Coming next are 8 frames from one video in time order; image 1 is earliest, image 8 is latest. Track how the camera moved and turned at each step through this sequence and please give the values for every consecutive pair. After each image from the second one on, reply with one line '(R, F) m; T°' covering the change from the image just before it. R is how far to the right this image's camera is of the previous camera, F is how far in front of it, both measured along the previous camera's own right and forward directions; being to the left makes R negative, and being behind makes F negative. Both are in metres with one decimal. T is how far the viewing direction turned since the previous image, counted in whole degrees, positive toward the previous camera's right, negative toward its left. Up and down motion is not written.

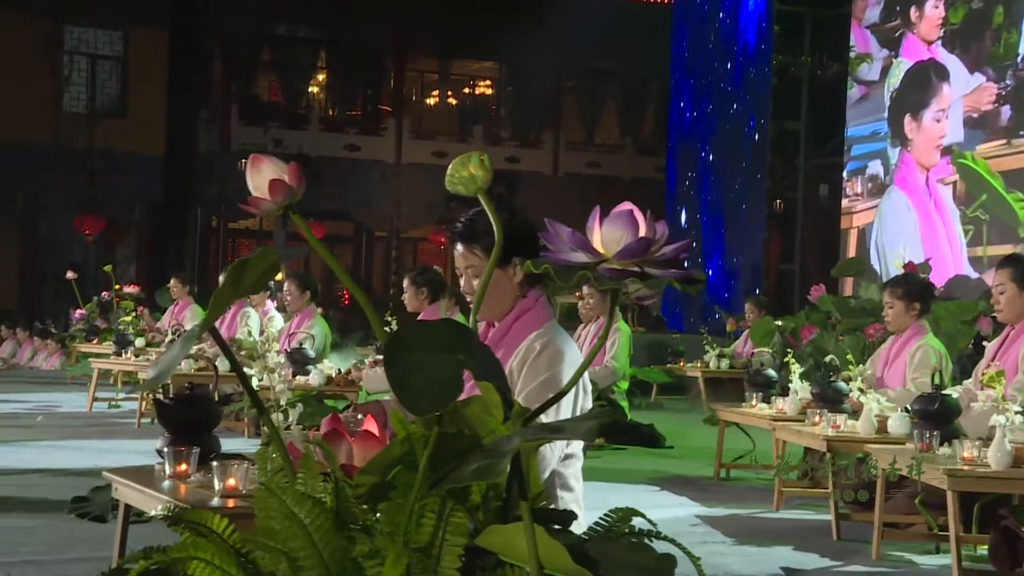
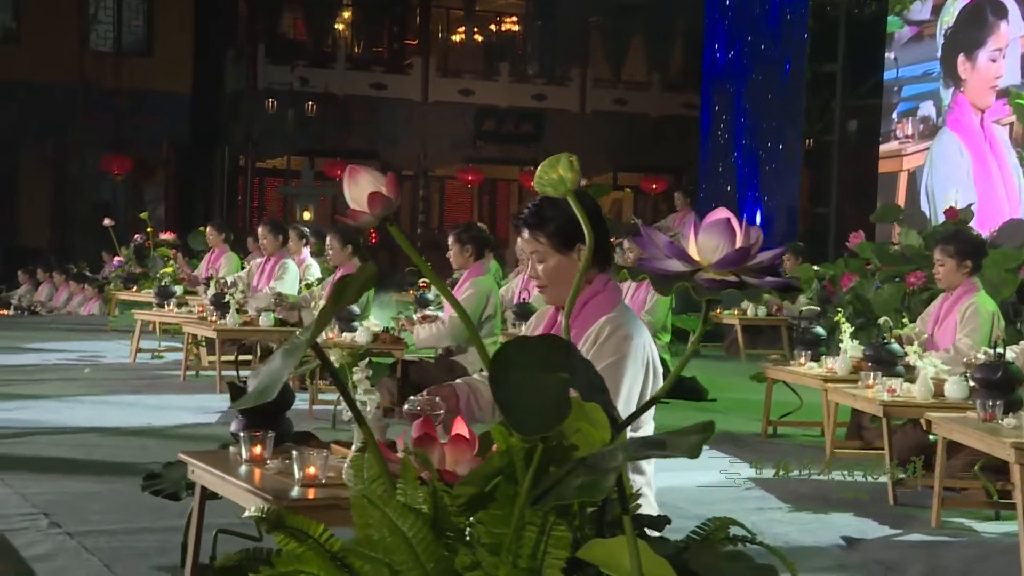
(-0.1, 0.0) m; -1°
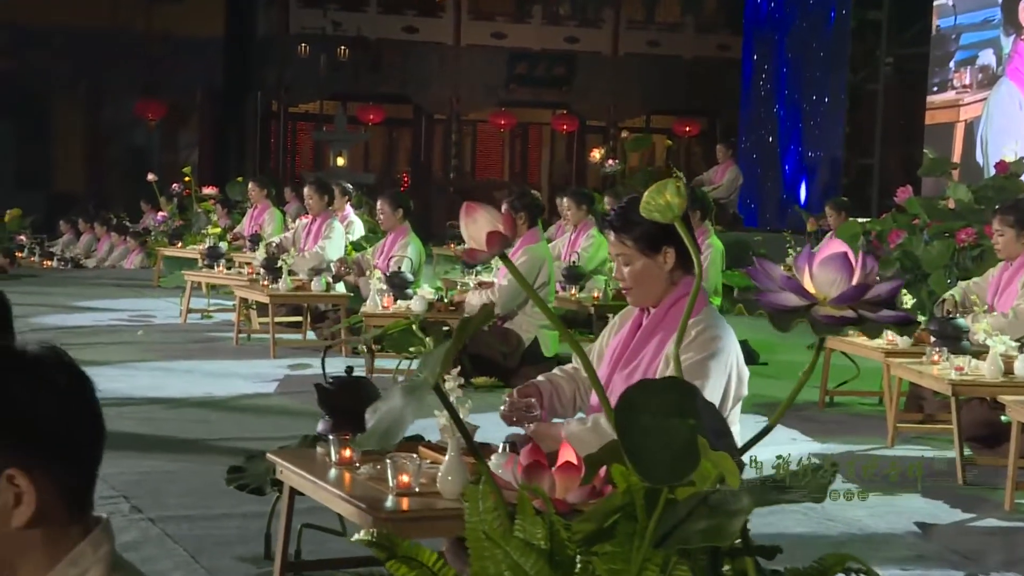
(-0.1, 0.0) m; -1°
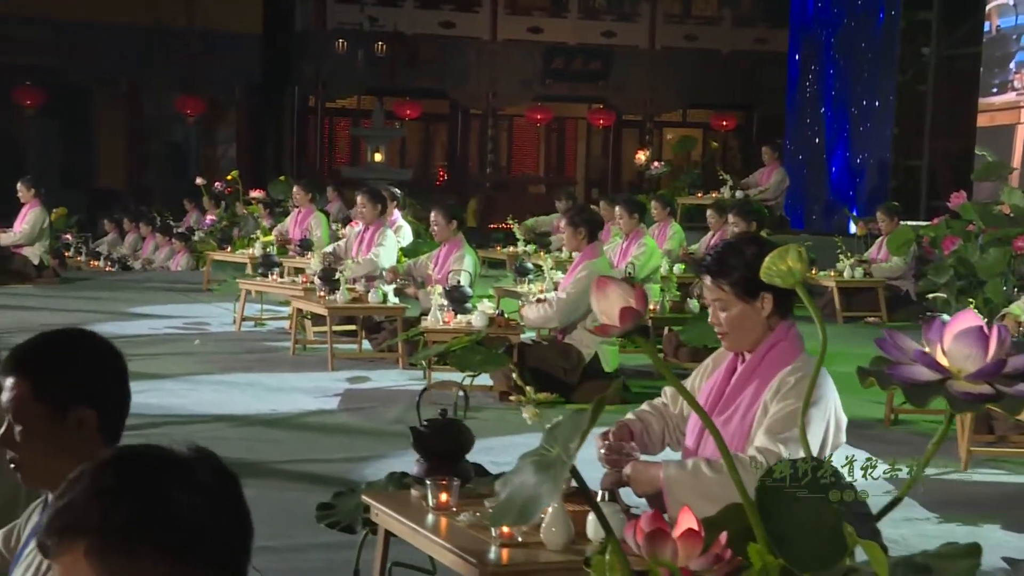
(-0.1, 0.0) m; -1°
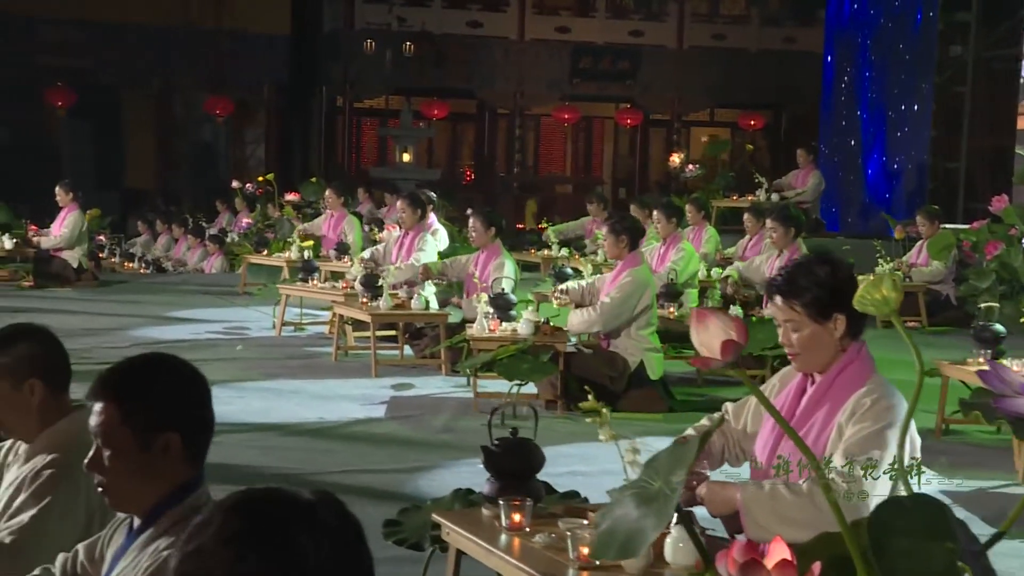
(-0.1, 0.0) m; -1°
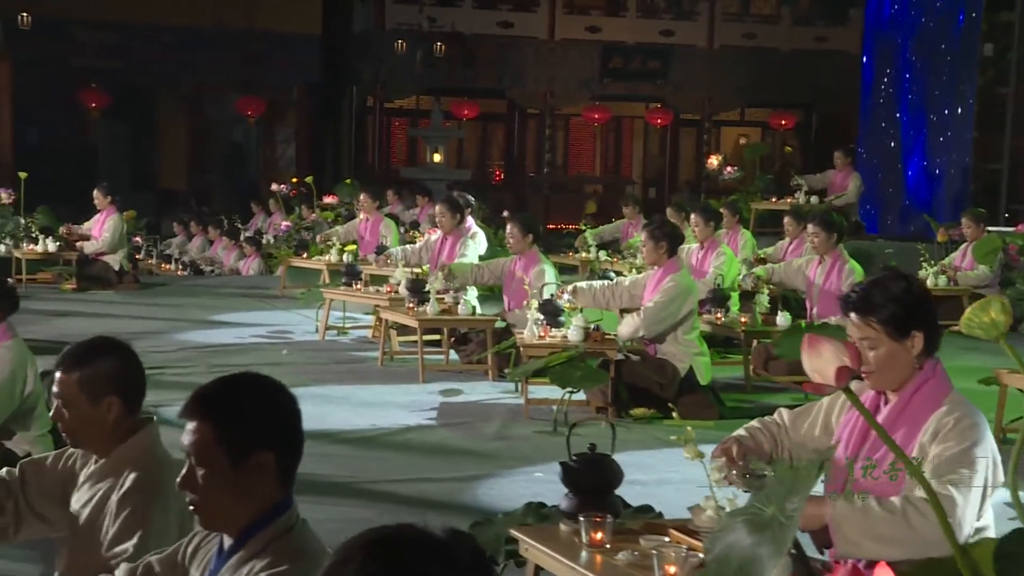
(-0.1, 0.0) m; -1°
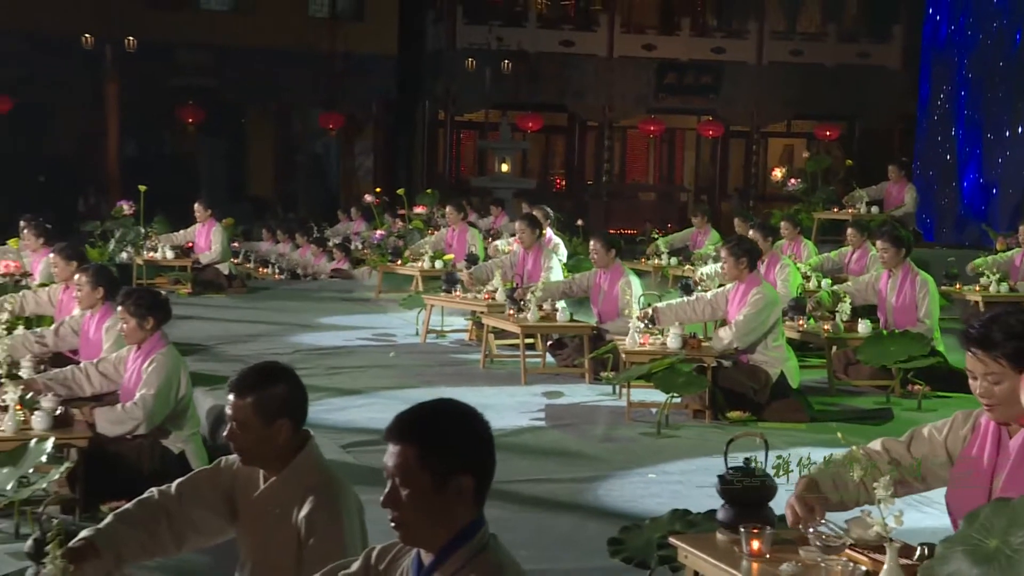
(-0.3, -0.6) m; -2°
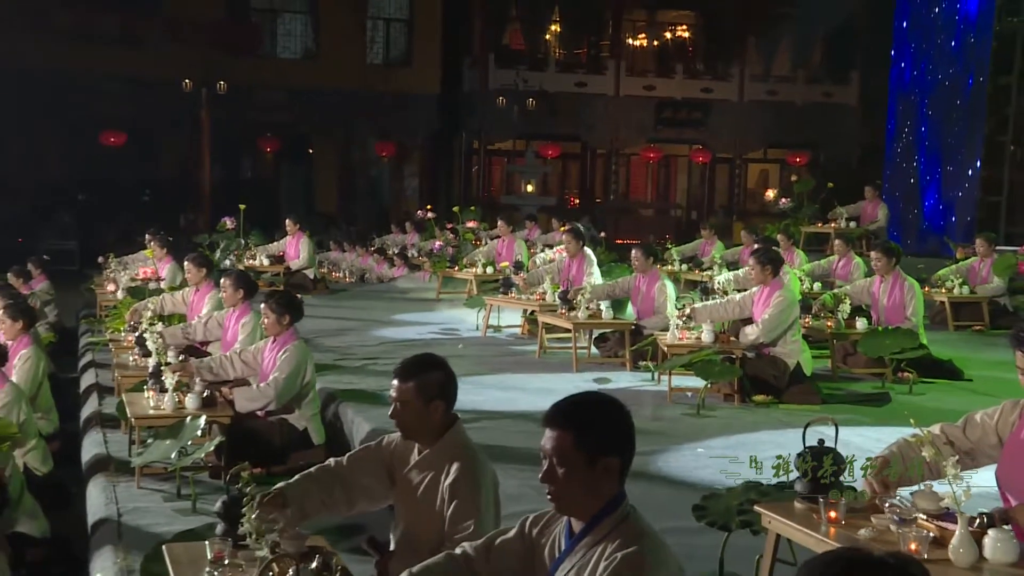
(-1.3, -1.7) m; +4°
